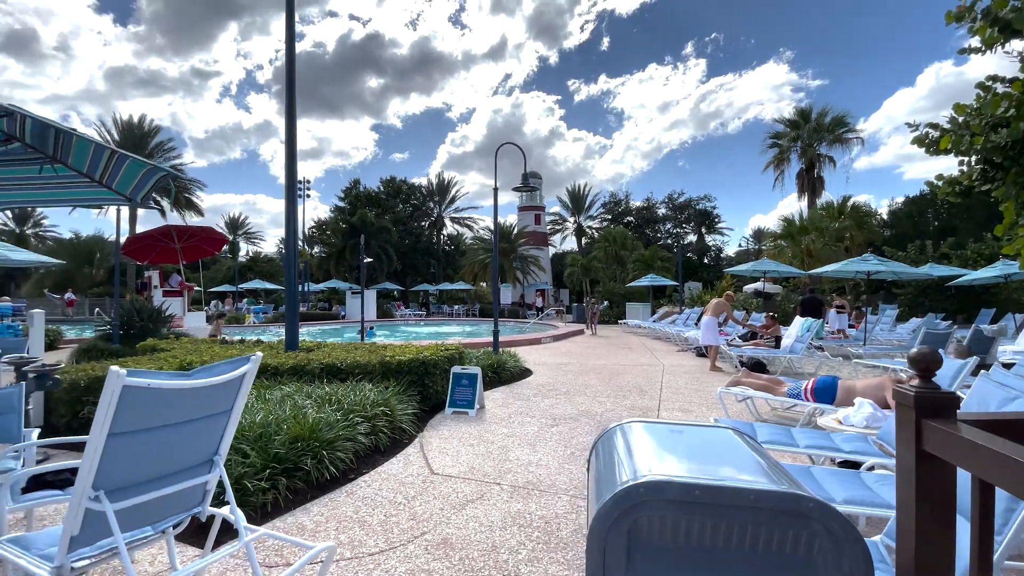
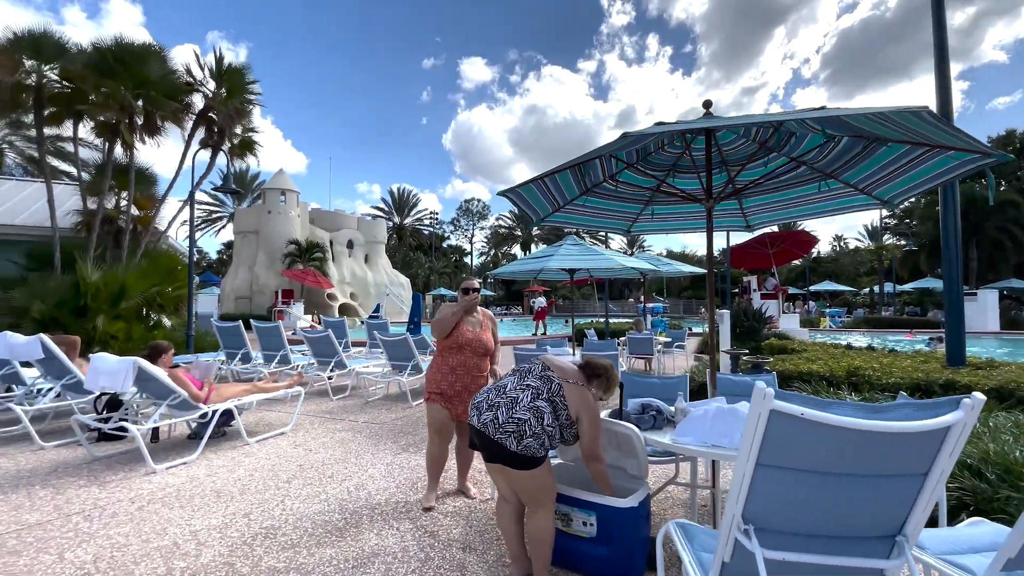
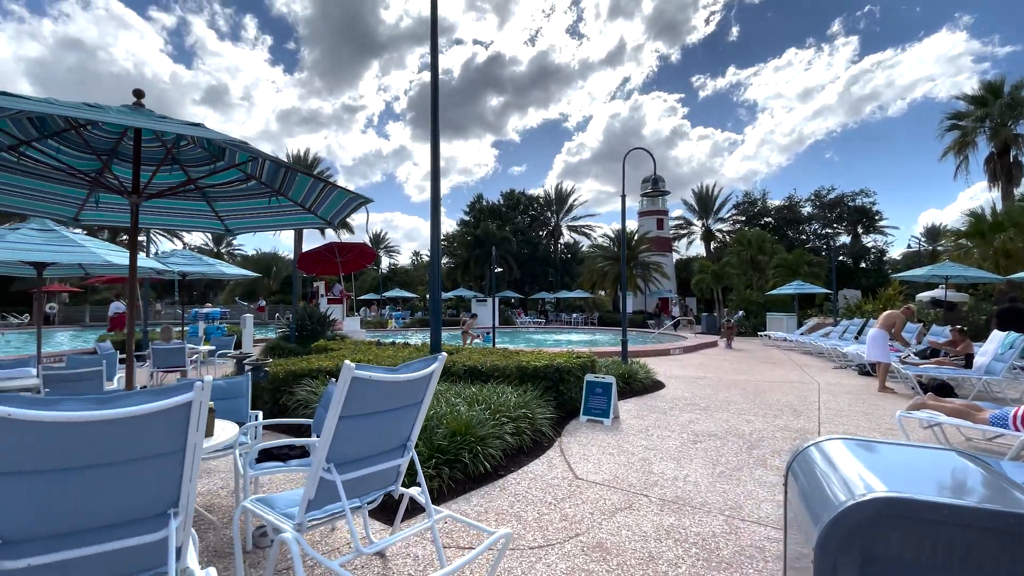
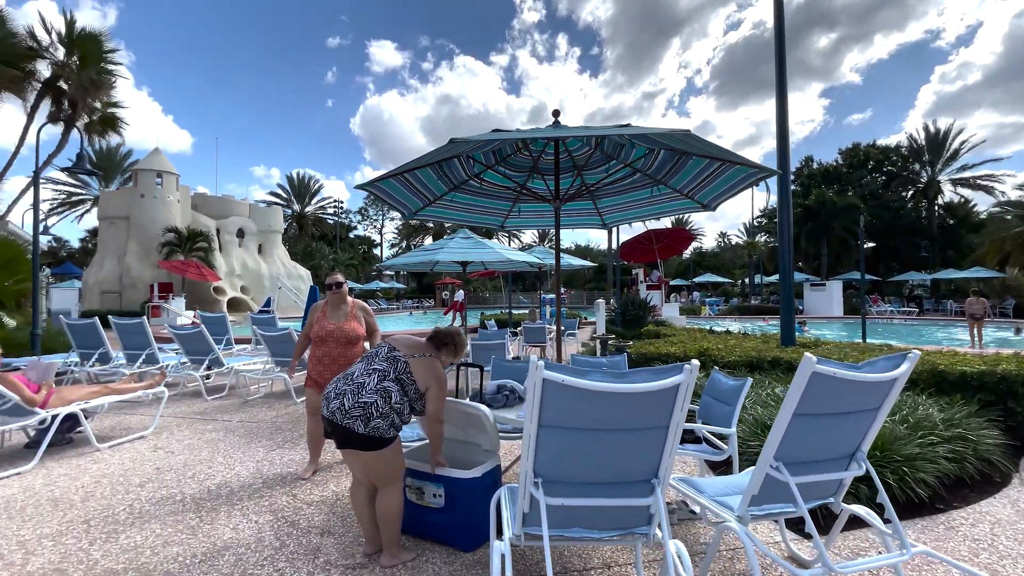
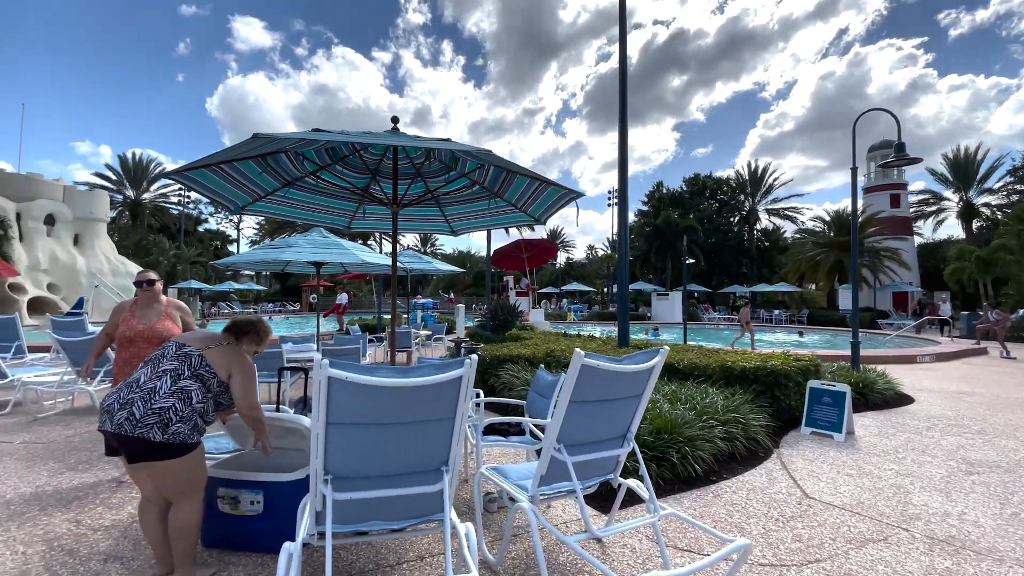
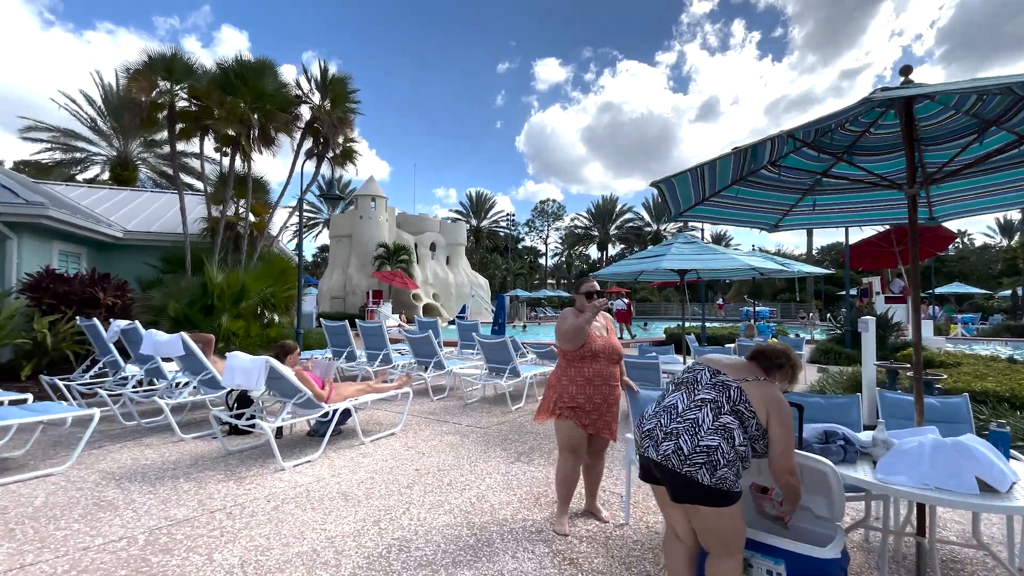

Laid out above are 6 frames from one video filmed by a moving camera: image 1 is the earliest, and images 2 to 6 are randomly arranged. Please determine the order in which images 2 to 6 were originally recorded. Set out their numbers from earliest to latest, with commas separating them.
3, 5, 4, 2, 6
